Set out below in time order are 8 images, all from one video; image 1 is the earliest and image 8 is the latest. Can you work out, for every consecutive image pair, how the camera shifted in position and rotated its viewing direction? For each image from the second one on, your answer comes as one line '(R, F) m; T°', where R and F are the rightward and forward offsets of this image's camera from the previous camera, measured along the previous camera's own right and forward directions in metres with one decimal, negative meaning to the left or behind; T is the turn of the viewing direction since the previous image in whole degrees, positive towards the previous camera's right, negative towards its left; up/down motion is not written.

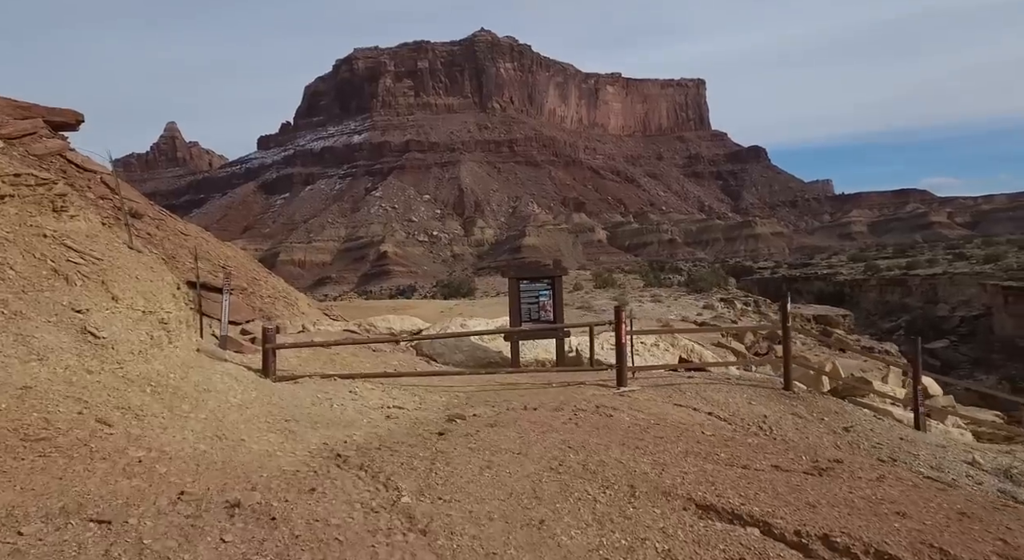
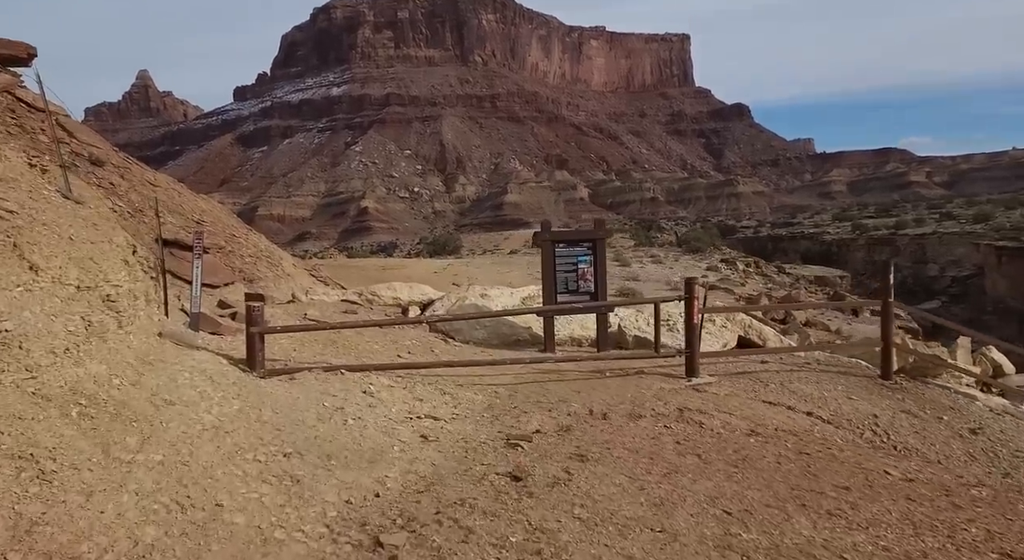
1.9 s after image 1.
(-0.6, +1.5) m; +2°
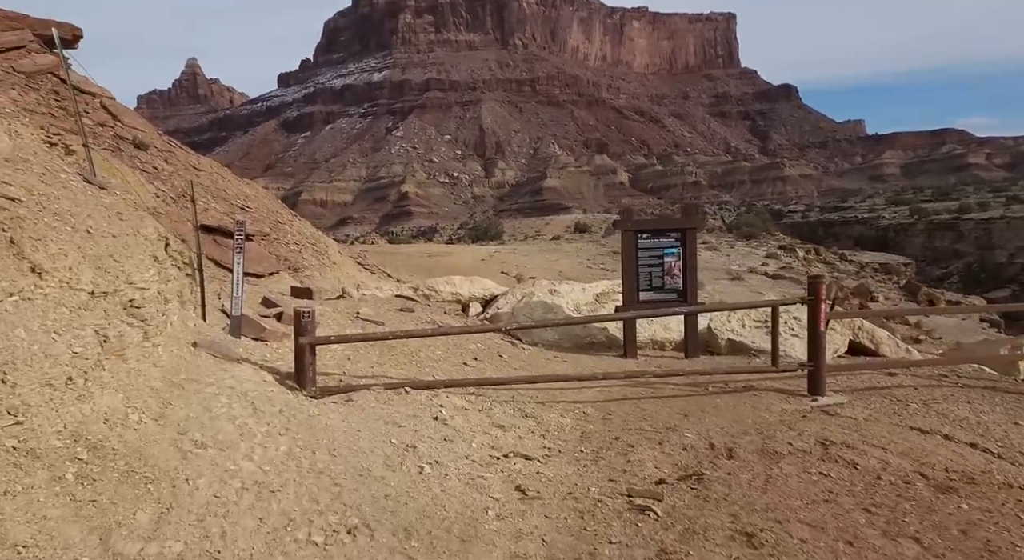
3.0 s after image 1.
(-0.4, +0.9) m; -3°
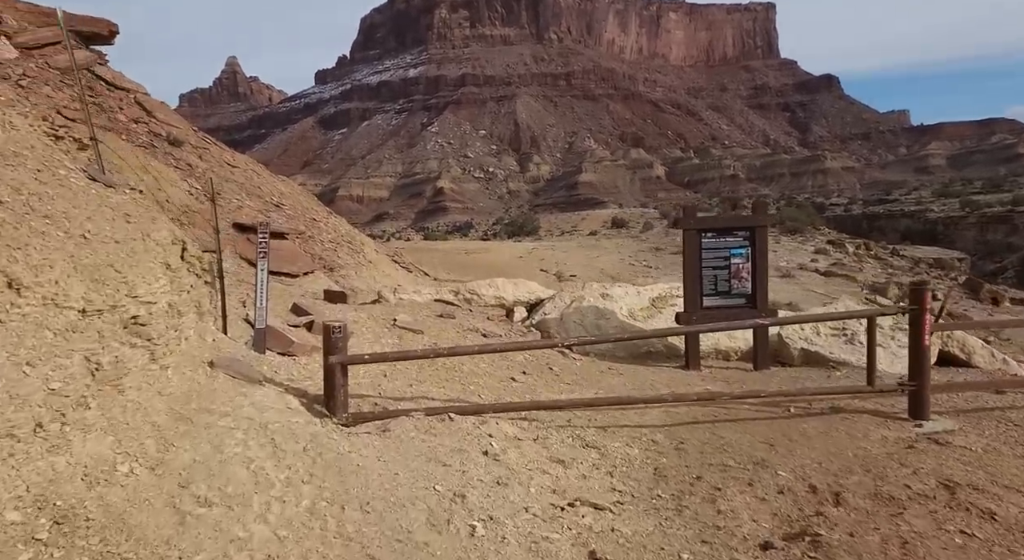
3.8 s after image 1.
(-0.1, +0.6) m; -3°
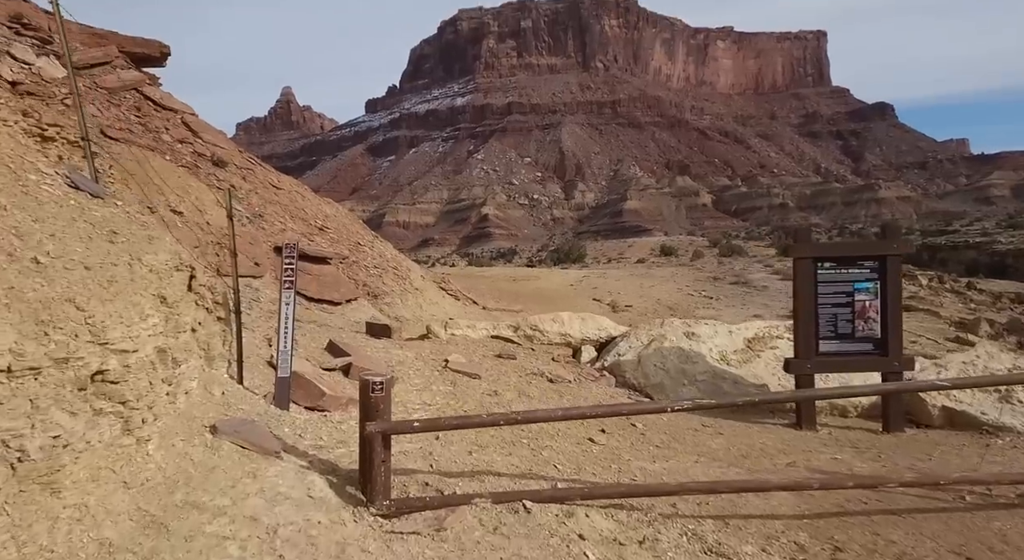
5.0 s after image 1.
(-0.2, +1.0) m; -4°
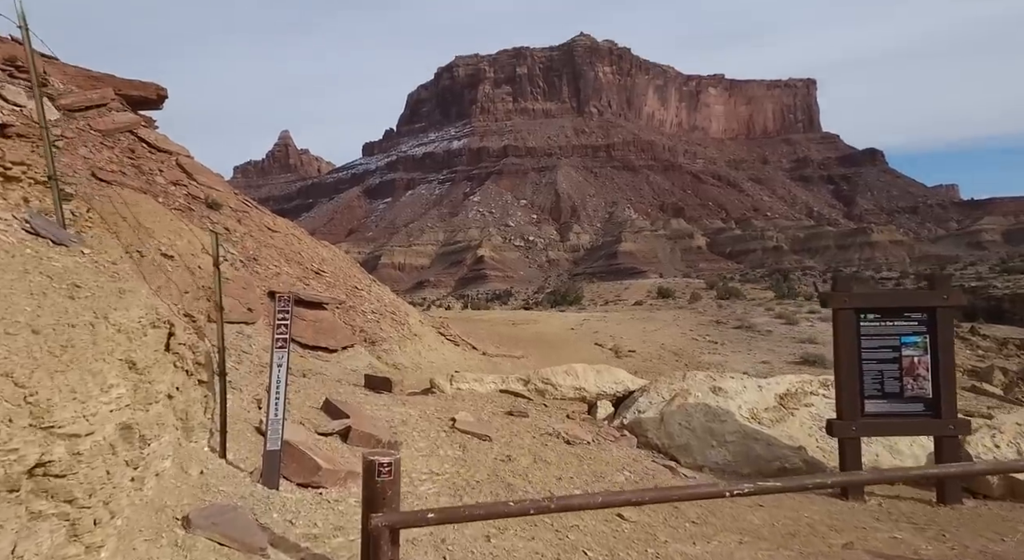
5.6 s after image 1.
(-0.1, +0.4) m; 0°
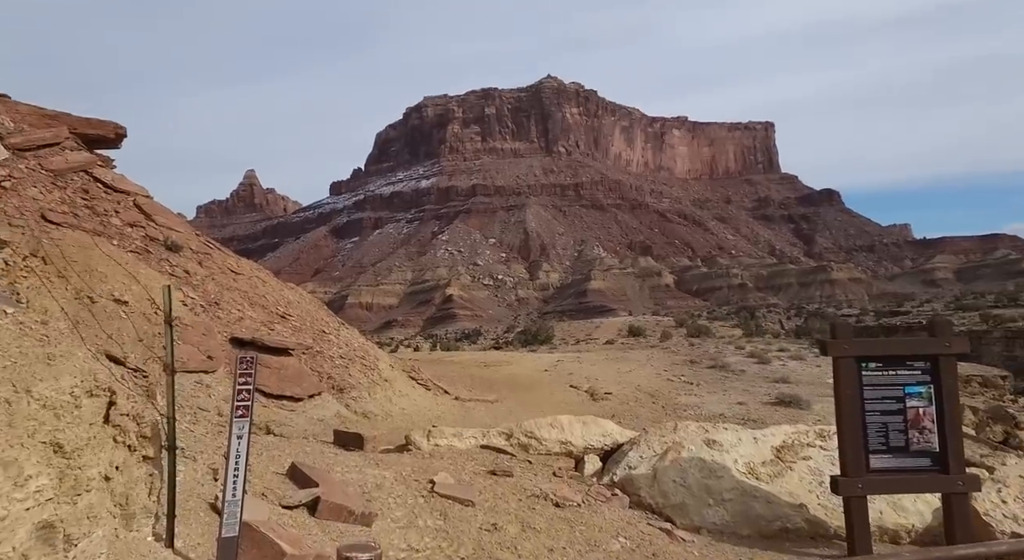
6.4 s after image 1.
(-0.1, +0.3) m; +3°
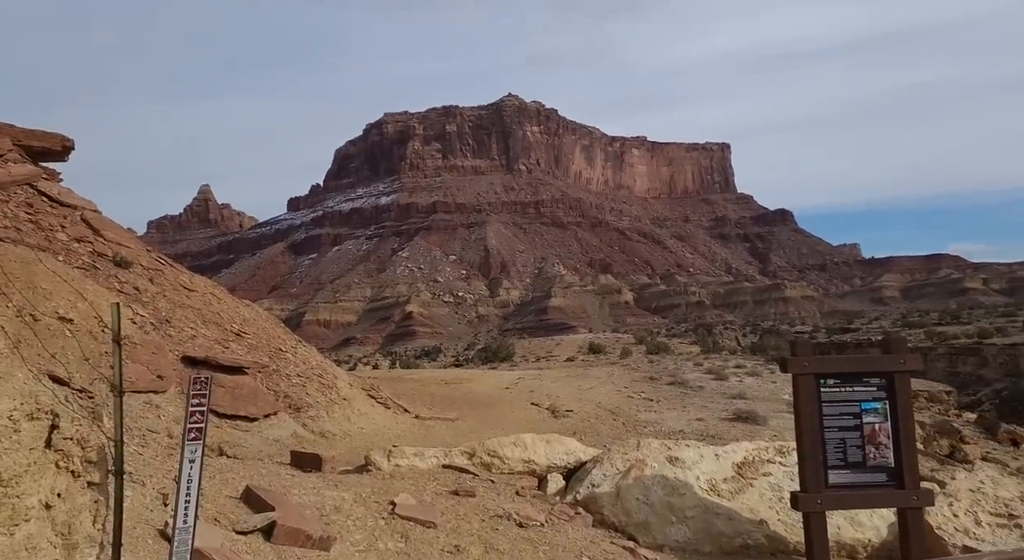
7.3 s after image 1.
(0.0, 0.0) m; +3°
